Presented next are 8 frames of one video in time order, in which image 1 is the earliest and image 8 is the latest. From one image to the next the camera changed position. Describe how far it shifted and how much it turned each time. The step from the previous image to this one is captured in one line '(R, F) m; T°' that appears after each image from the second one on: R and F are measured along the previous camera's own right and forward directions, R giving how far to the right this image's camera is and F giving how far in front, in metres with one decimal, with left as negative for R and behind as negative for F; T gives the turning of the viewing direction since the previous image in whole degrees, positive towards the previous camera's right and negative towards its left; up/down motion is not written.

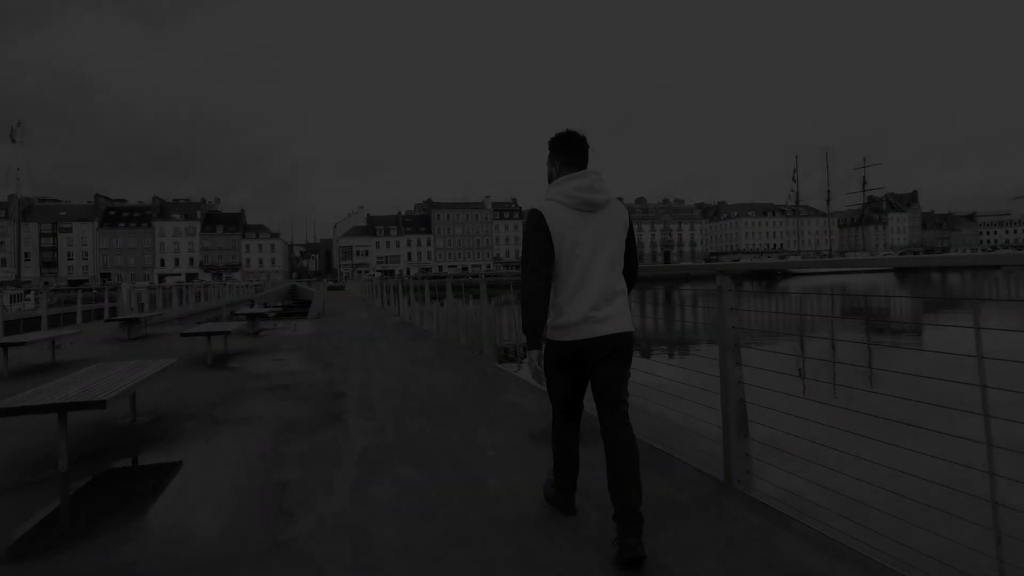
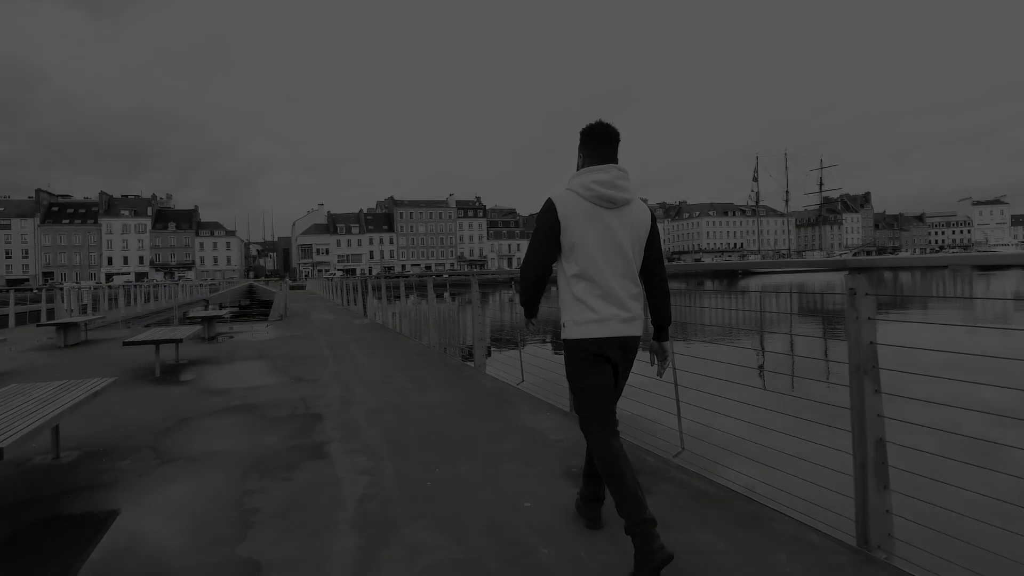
(-0.3, +0.7) m; +4°
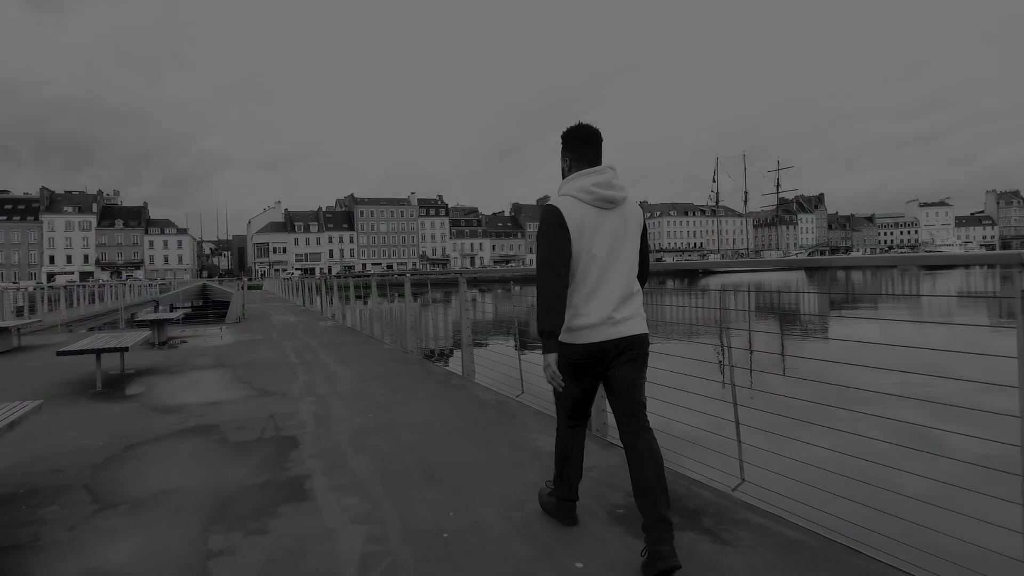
(-0.3, +0.5) m; +4°
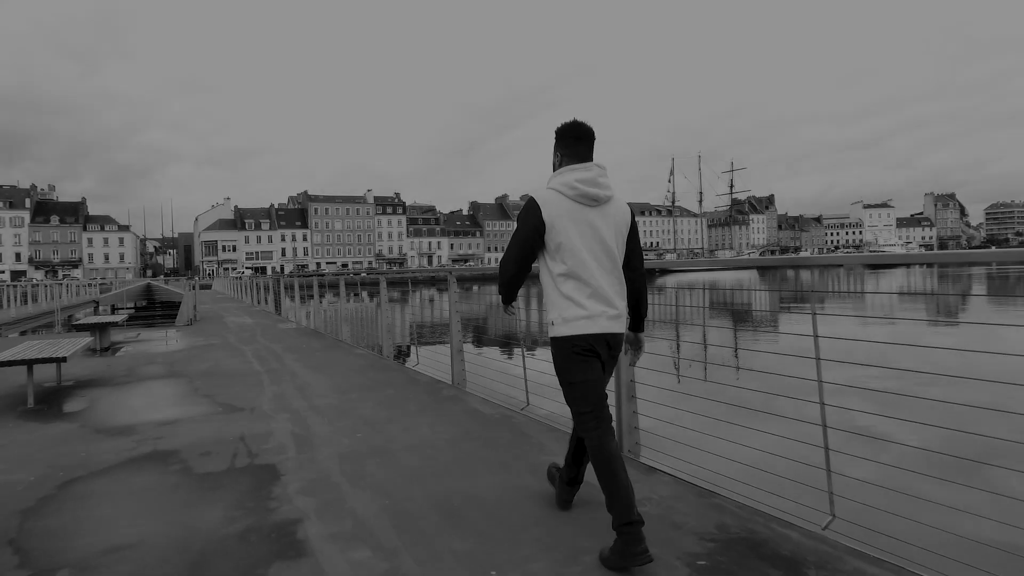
(-0.3, +0.5) m; +4°
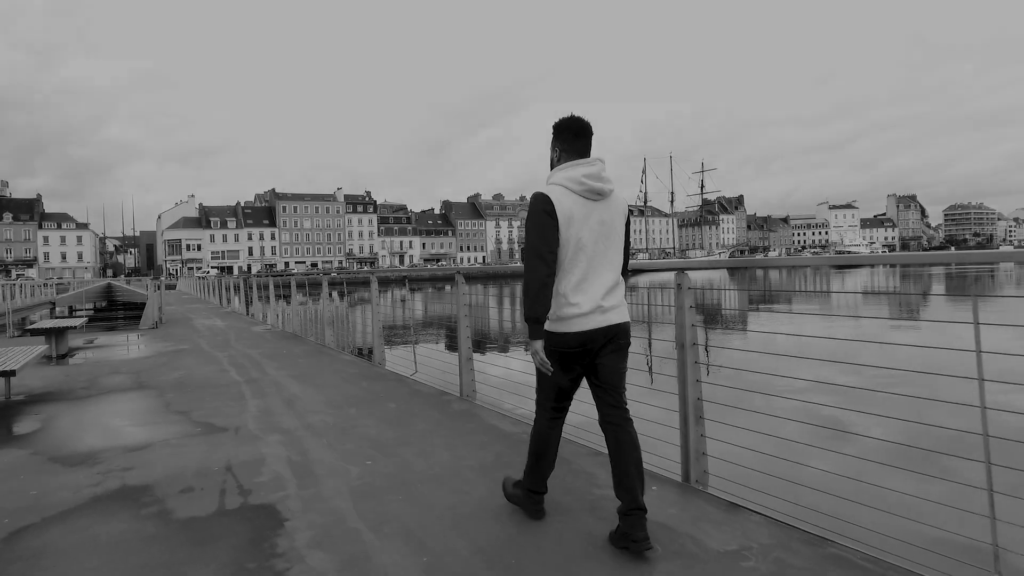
(-0.3, +0.5) m; +3°
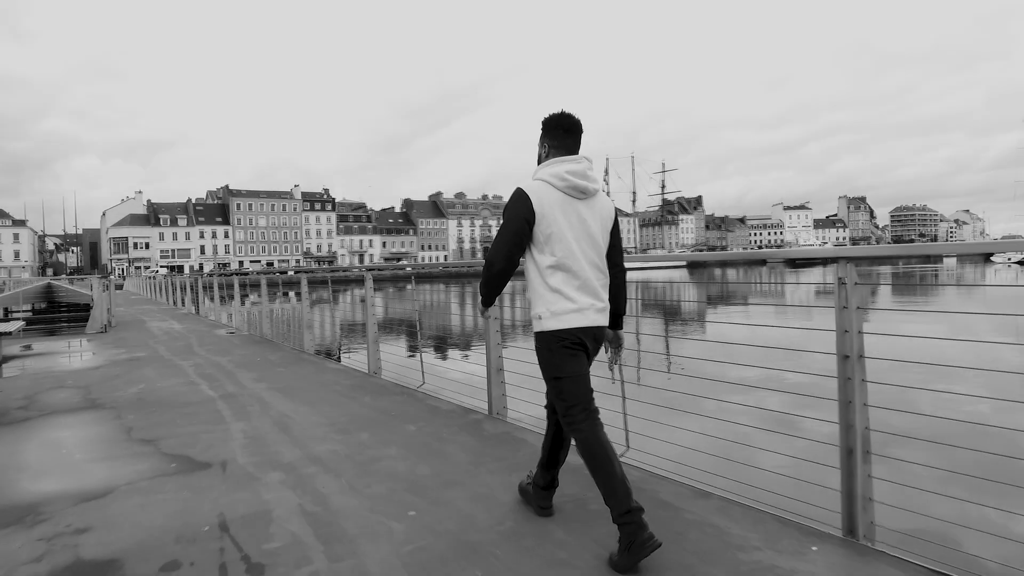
(-0.5, +0.7) m; +4°
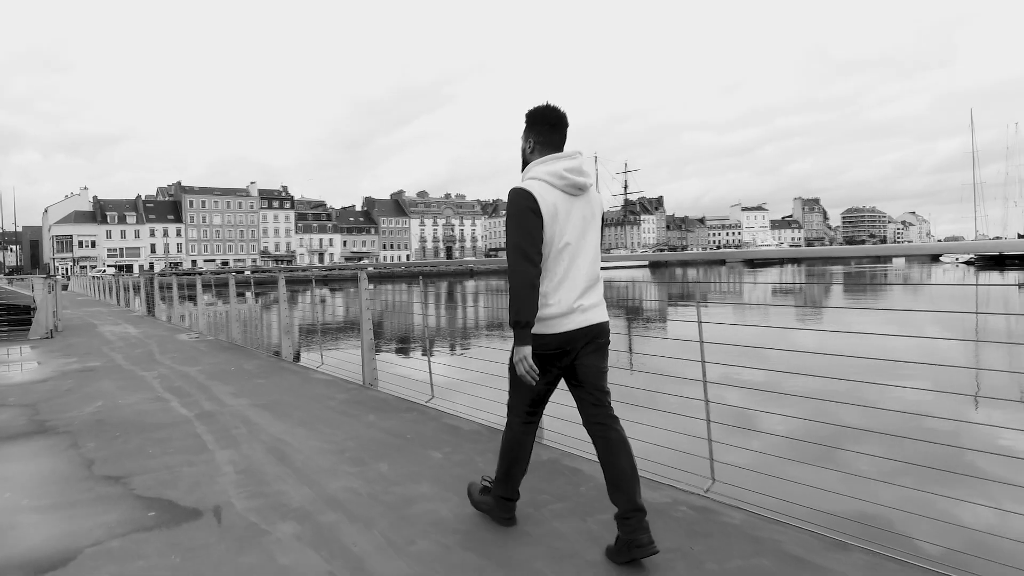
(-0.4, +0.5) m; +4°
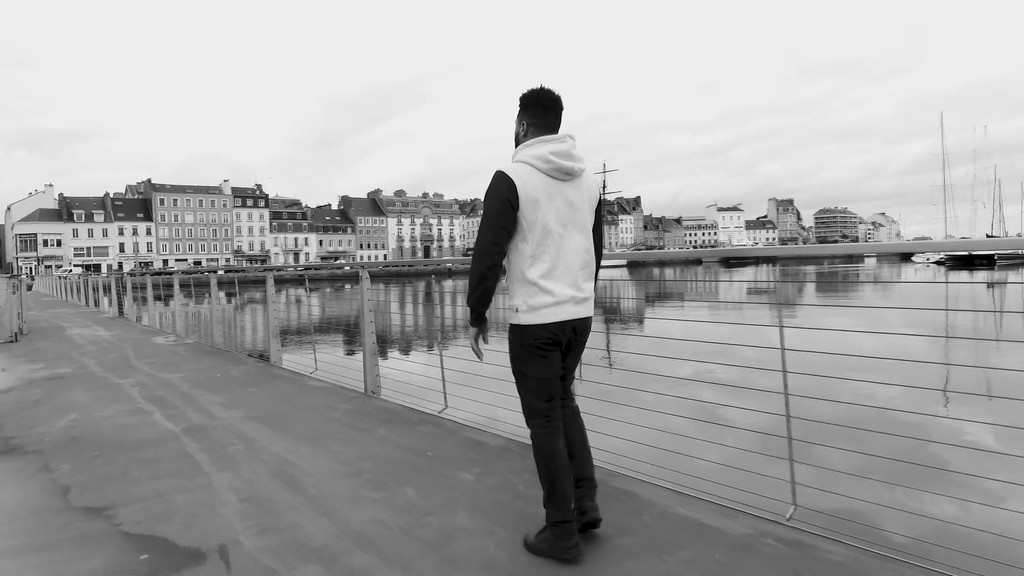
(-0.3, +0.3) m; +2°
